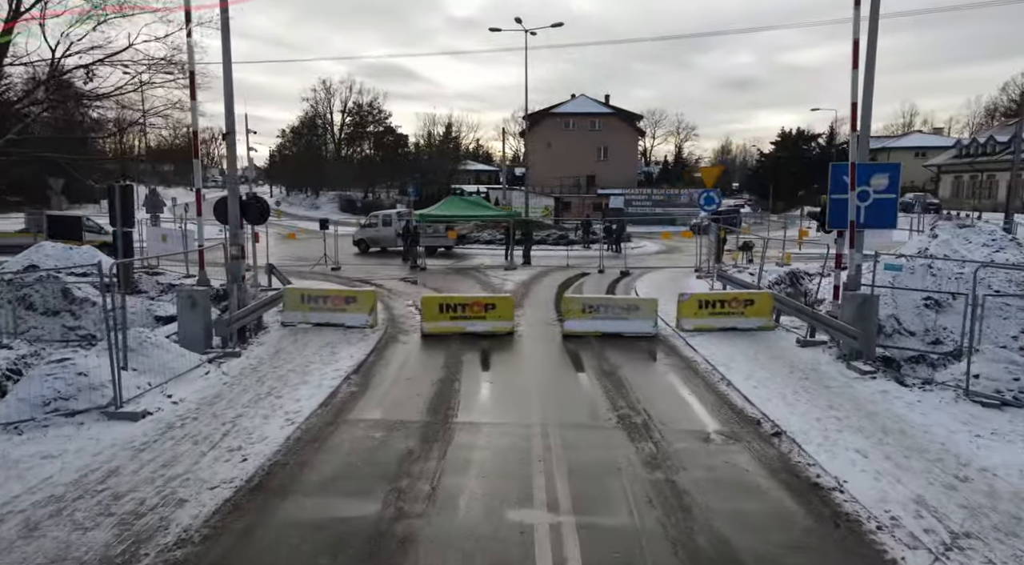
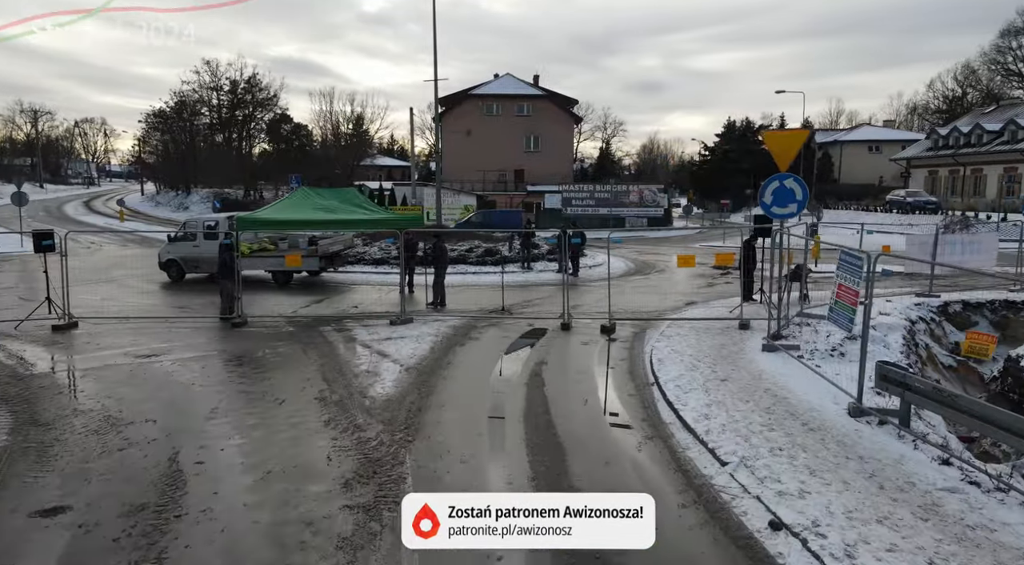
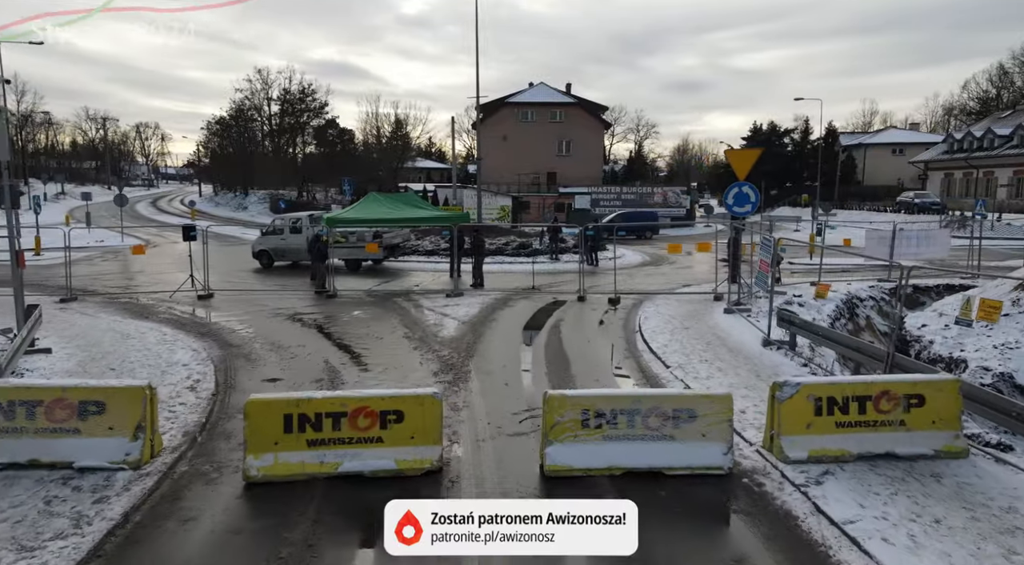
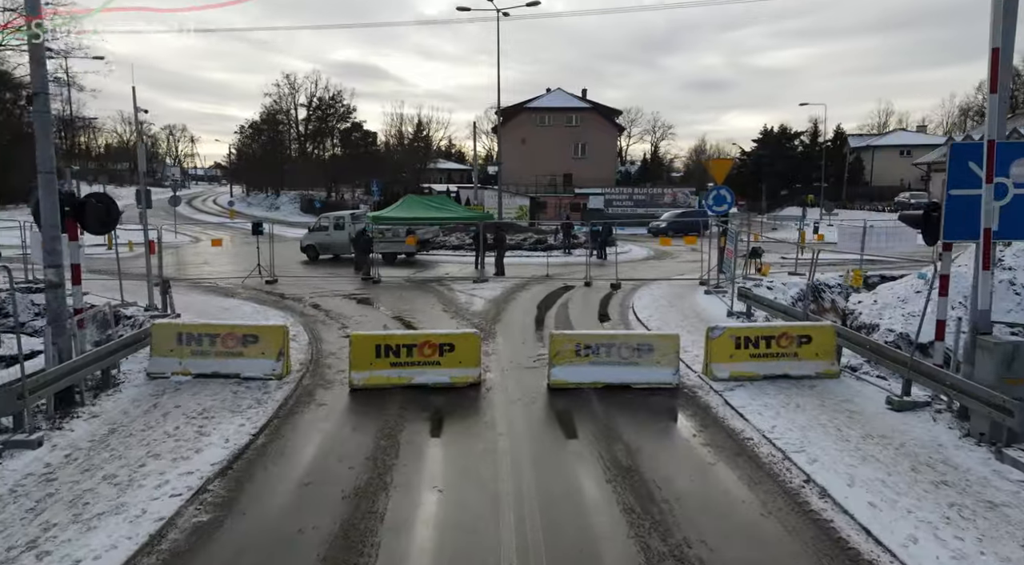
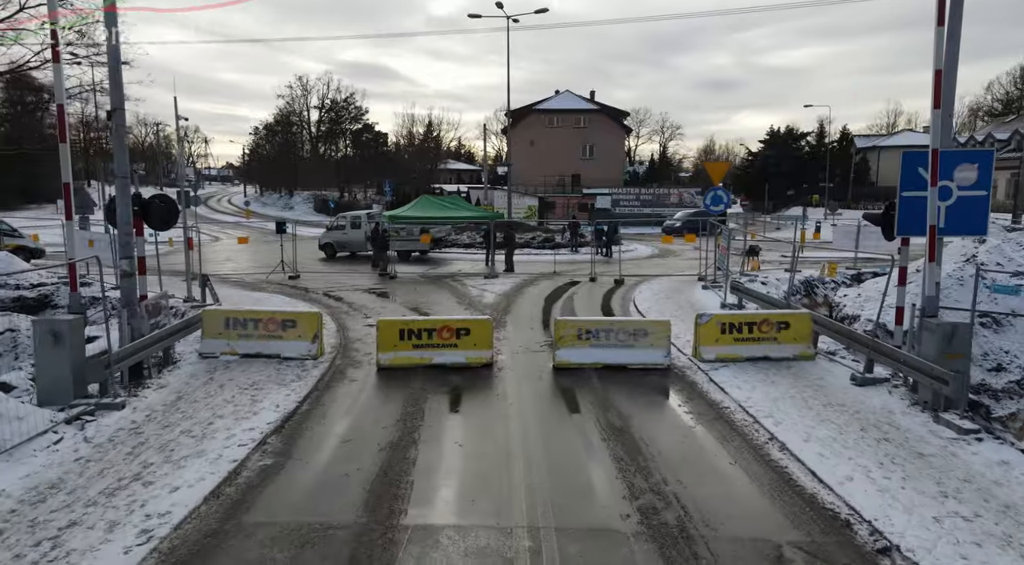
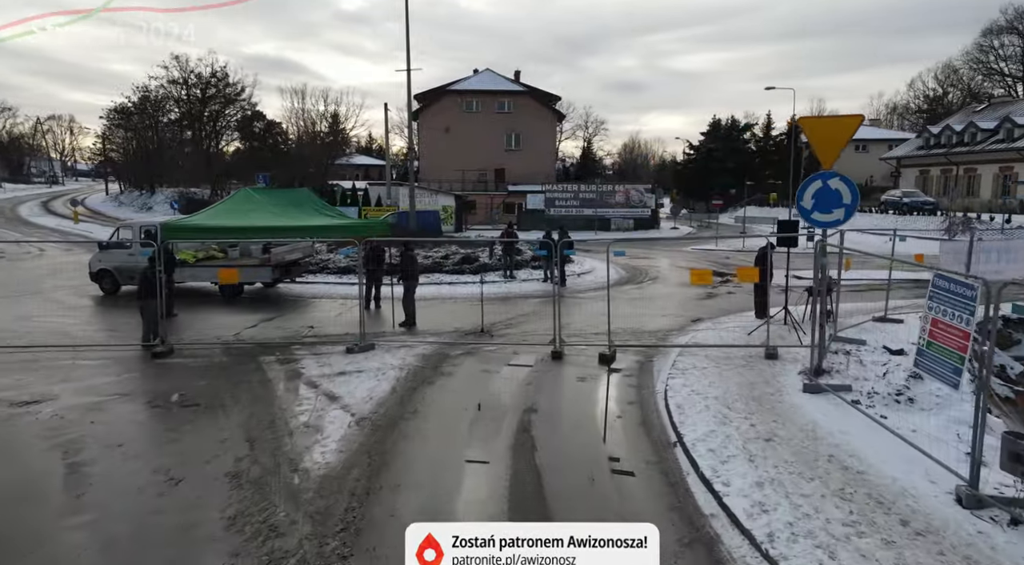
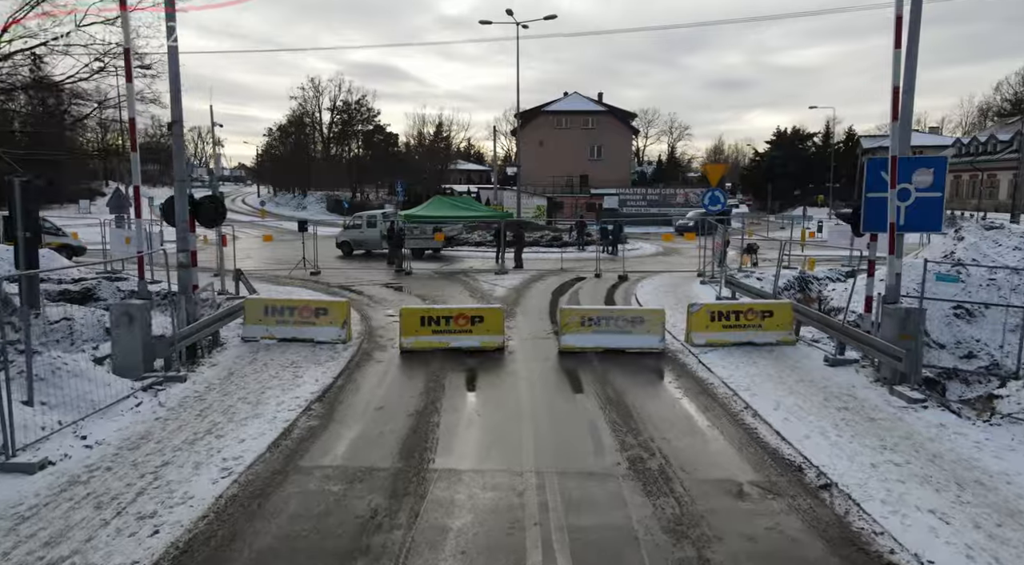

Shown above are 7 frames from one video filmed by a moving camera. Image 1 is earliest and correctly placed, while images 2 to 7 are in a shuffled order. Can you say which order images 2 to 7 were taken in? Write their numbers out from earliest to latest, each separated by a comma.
7, 5, 4, 3, 2, 6
